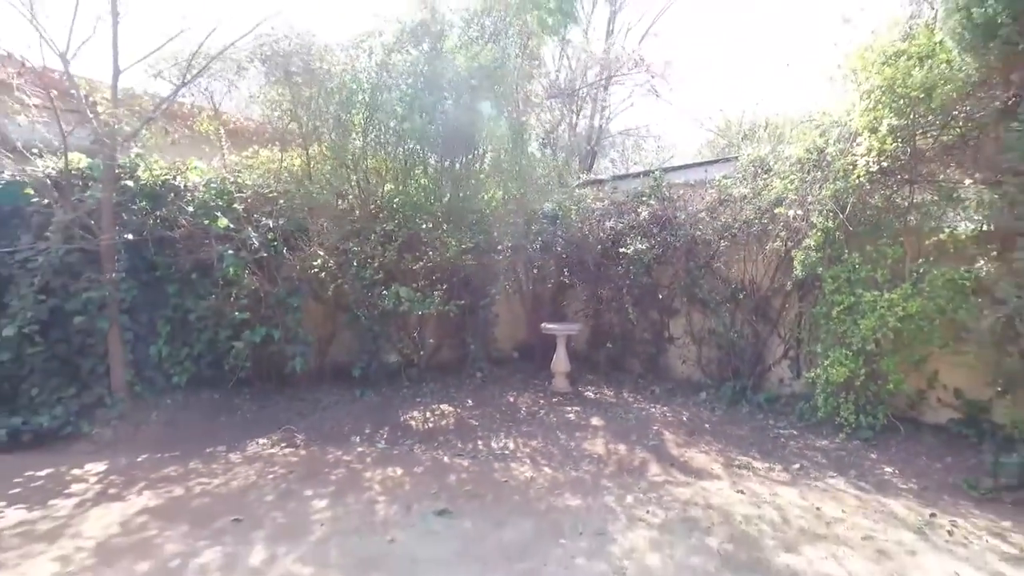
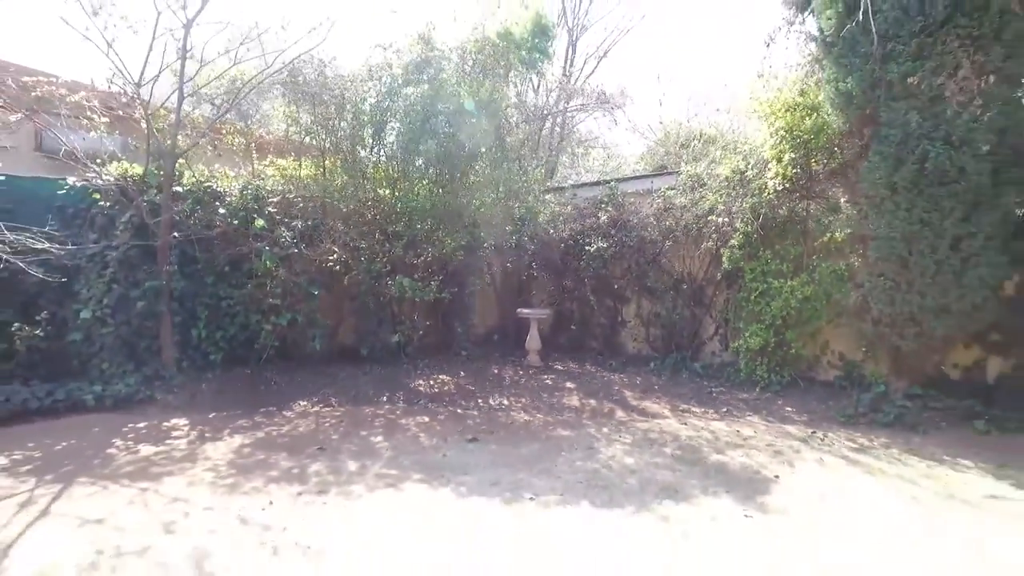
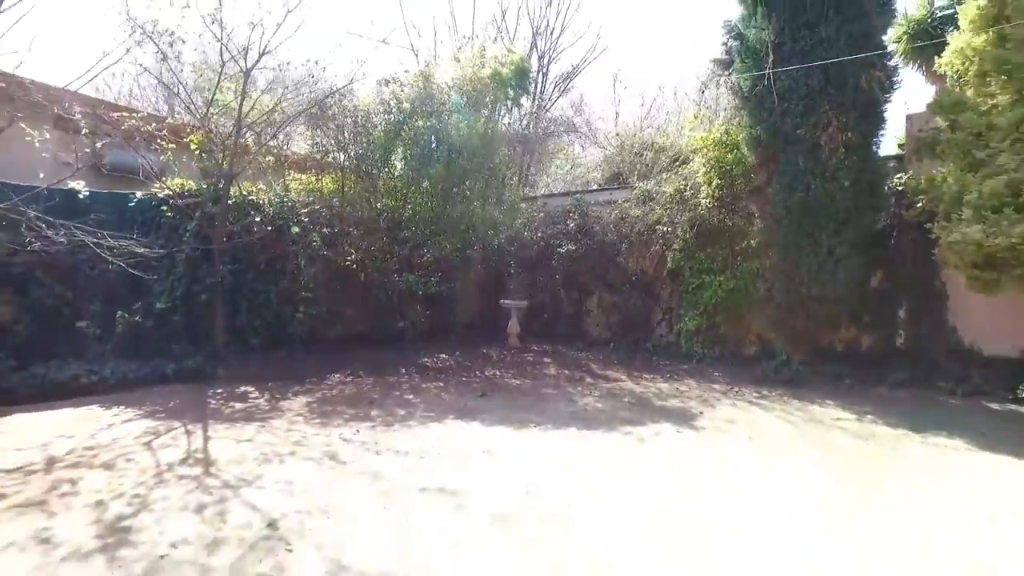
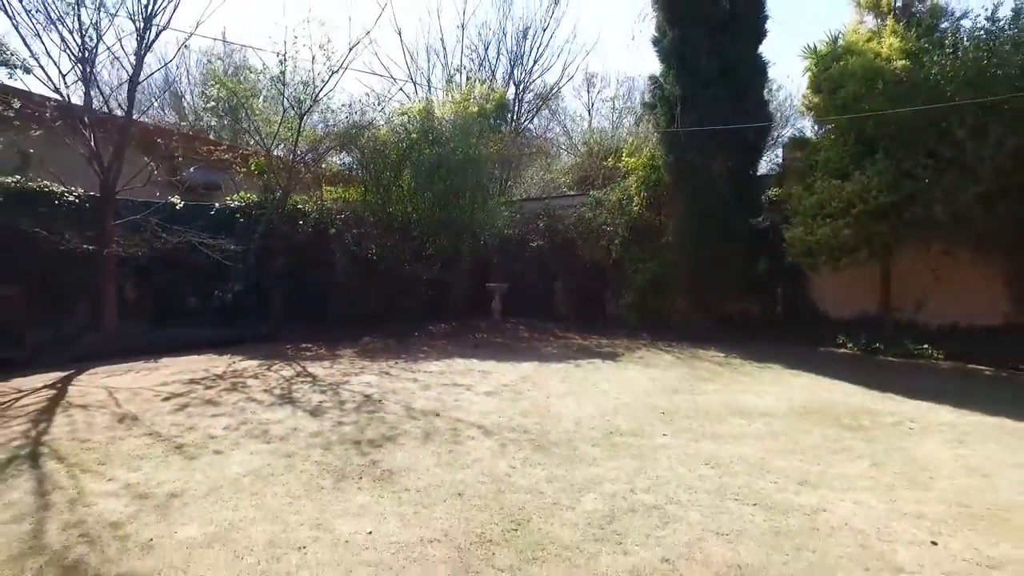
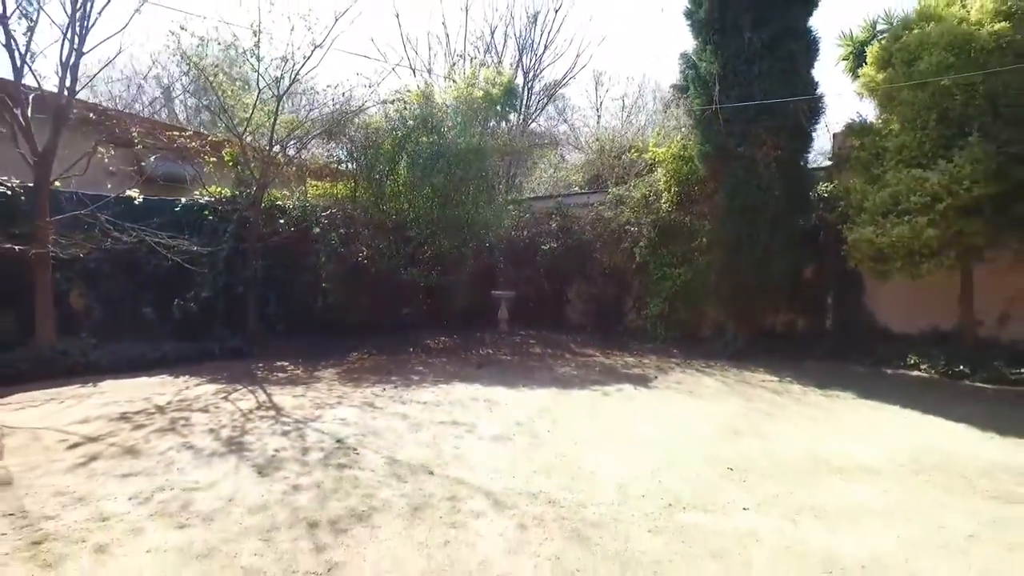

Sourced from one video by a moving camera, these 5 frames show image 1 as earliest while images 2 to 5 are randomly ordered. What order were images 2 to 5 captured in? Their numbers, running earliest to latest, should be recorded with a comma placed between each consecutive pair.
2, 3, 5, 4
